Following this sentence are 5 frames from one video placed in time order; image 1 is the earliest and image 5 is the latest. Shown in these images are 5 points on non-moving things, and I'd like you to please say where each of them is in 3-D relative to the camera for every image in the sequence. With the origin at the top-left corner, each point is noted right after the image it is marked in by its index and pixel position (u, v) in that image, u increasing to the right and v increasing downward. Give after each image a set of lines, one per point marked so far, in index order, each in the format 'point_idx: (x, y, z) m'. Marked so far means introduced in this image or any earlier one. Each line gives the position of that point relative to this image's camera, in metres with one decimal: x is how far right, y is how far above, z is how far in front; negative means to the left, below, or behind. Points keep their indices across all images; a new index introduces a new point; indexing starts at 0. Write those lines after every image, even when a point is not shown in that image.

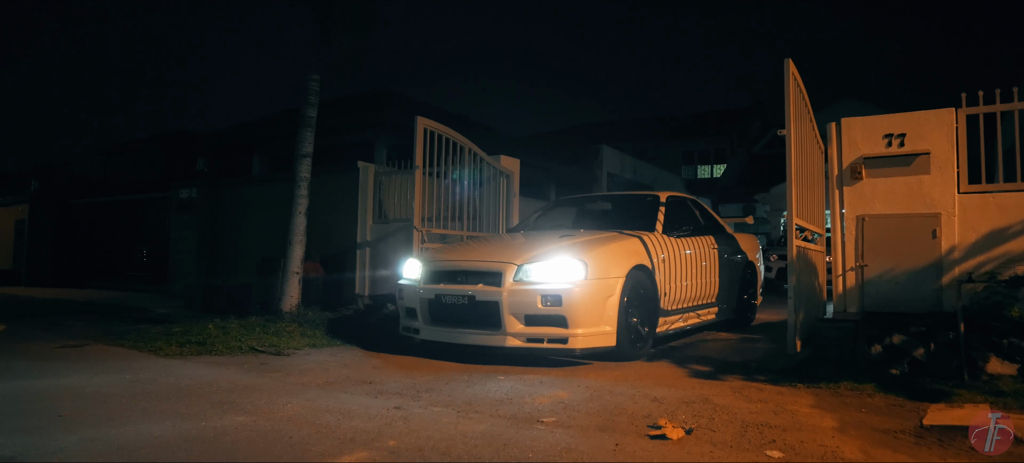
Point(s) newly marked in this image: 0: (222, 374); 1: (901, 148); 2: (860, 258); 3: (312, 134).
0: (-2.2, -1.1, +5.0) m
1: (+4.1, +0.9, +6.9) m
2: (+3.8, -0.3, +7.0) m
3: (-2.4, +1.2, +7.8) m
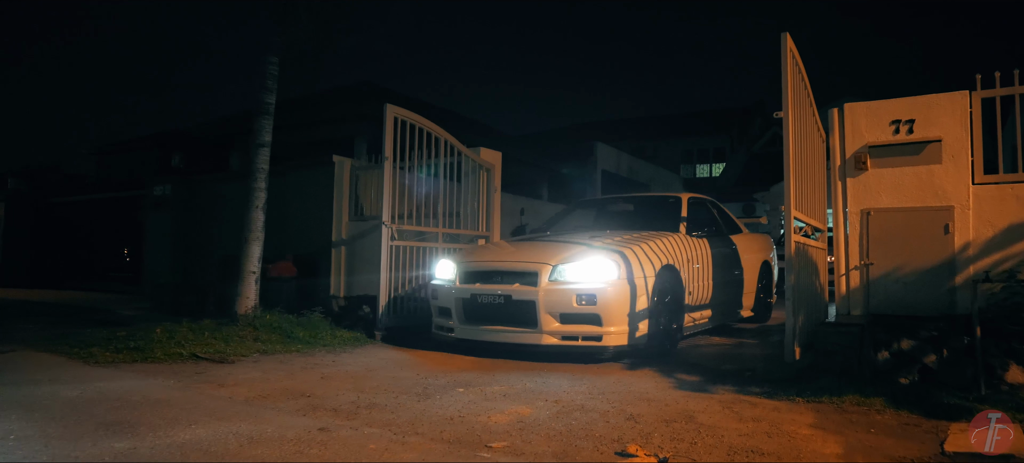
0: (-2.5, -1.1, +4.4) m
1: (+3.9, +0.9, +6.3) m
2: (+3.5, -0.2, +6.4) m
3: (-2.7, +1.2, +7.2) m
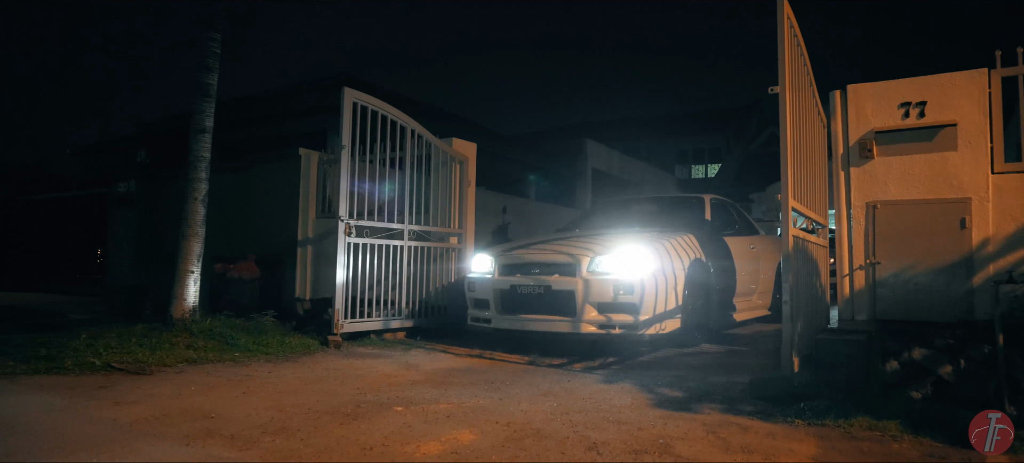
0: (-2.8, -1.0, +3.7) m
1: (+3.6, +1.0, +5.7) m
2: (+3.2, -0.2, +5.8) m
3: (-3.0, +1.3, +6.5) m
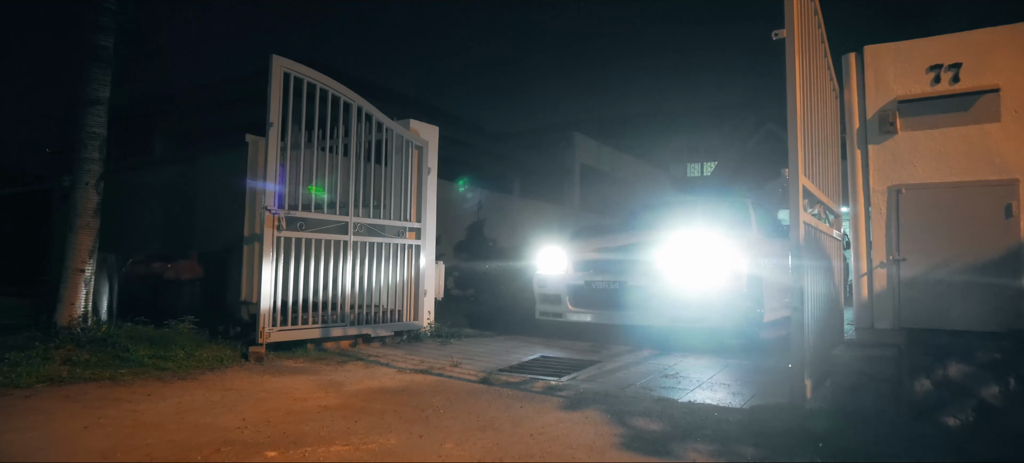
0: (-3.2, -0.9, +2.7) m
1: (+3.2, +1.1, +4.7) m
2: (+2.8, -0.1, +4.8) m
3: (-3.4, +1.3, +5.5) m
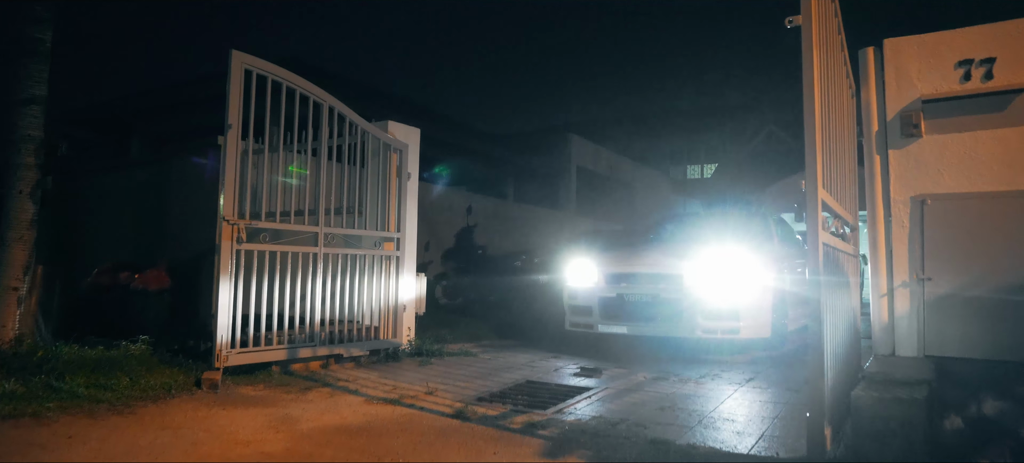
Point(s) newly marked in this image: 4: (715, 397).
0: (-3.3, -1.0, +2.2) m
1: (+3.0, +1.0, +4.2) m
2: (+2.7, -0.2, +4.2) m
3: (-3.5, +1.2, +5.0) m
4: (+1.5, -1.2, +4.8) m
